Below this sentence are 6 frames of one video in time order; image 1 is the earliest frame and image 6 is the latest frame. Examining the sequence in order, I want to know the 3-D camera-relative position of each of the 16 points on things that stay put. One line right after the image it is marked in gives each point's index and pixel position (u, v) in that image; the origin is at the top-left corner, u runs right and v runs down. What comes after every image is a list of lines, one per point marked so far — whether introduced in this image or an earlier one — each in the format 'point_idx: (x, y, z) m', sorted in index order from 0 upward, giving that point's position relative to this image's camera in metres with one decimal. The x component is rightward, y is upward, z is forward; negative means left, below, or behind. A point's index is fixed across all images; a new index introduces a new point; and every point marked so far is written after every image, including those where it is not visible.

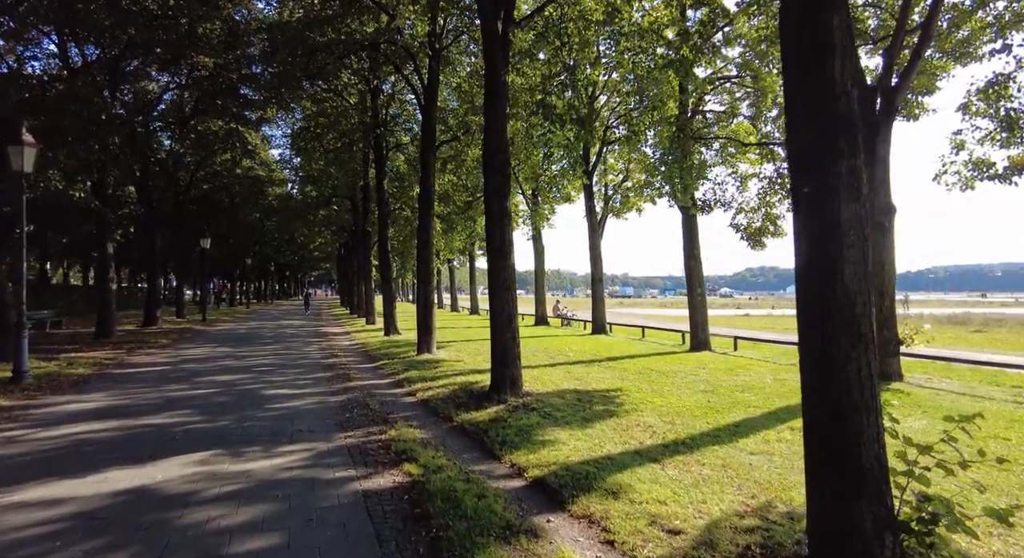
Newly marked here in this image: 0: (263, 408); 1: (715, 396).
0: (-3.8, -1.9, +7.8) m
1: (+3.4, -2.0, +8.8) m
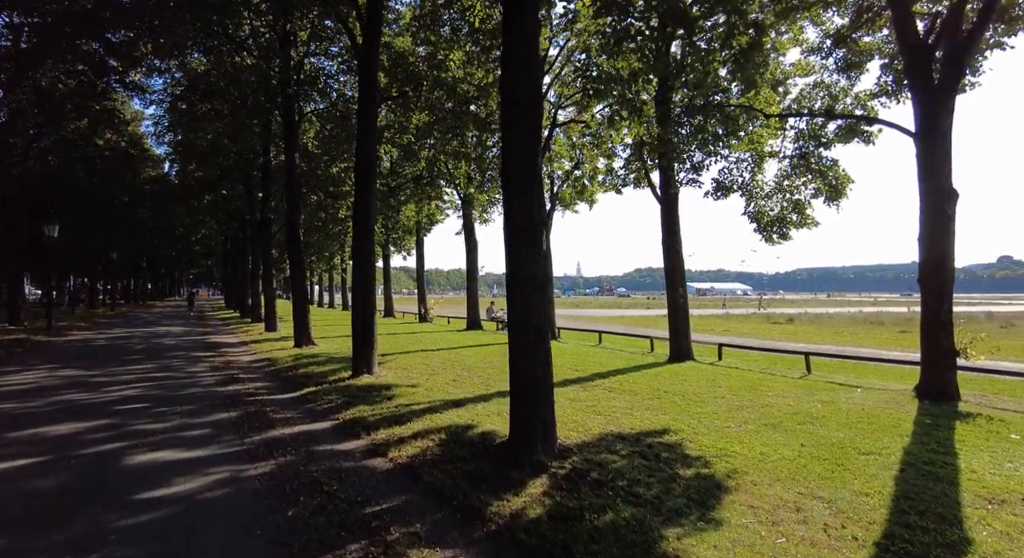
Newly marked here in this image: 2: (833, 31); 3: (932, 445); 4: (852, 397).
0: (-3.3, -1.9, +4.4) m
1: (+3.6, -2.0, +6.6) m
2: (+6.7, +5.2, +10.9) m
3: (+4.9, -1.9, +6.0) m
4: (+5.9, -2.1, +9.1) m
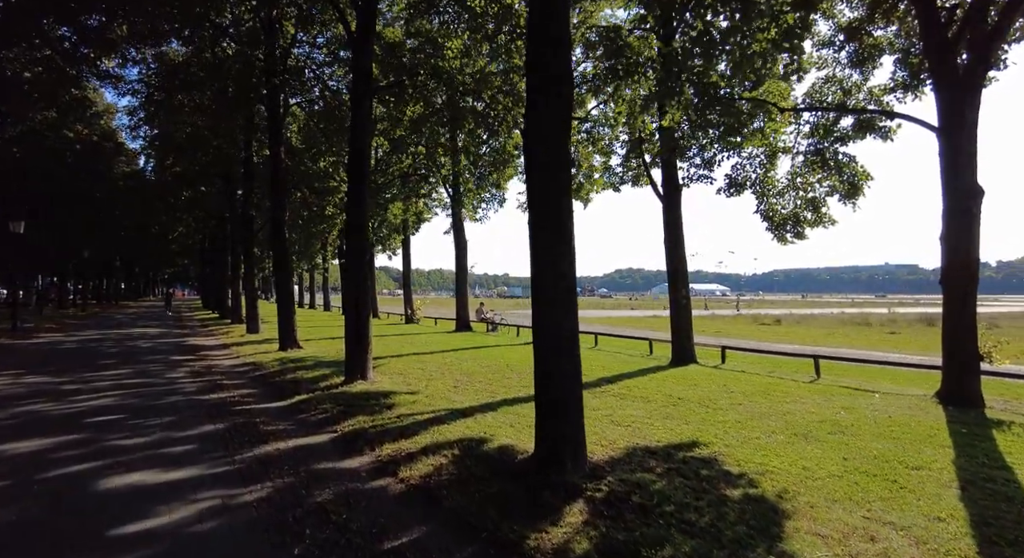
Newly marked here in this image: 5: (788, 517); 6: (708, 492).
0: (-3.0, -1.9, +3.8) m
1: (+3.8, -2.0, +6.2) m
2: (+6.8, +5.2, +10.6) m
3: (+5.1, -1.9, +5.7) m
4: (+6.1, -2.1, +8.8) m
5: (+2.2, -1.9, +4.1) m
6: (+1.7, -1.9, +4.6) m
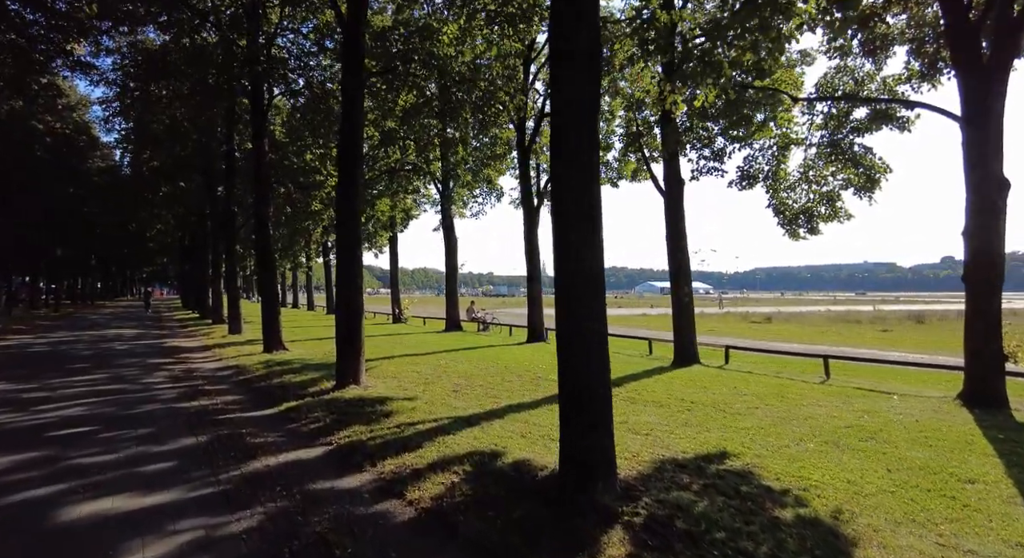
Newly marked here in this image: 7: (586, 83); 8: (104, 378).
0: (-2.8, -1.9, +3.2) m
1: (+3.9, -2.0, +5.8) m
2: (+6.8, +5.2, +10.2) m
3: (+5.2, -1.9, +5.3) m
4: (+6.1, -2.0, +8.4) m
5: (+2.4, -1.8, +3.7) m
6: (+1.9, -1.8, +4.1) m
7: (+0.6, +1.6, +4.4) m
8: (-8.8, -2.1, +11.3) m
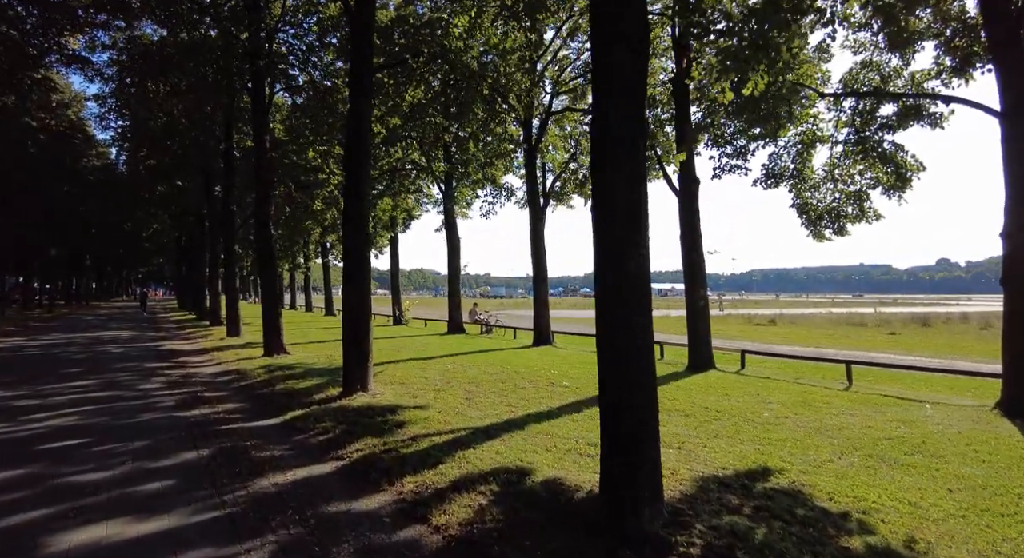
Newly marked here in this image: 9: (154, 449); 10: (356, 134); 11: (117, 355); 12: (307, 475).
0: (-2.5, -1.9, +2.8) m
1: (+4.2, -2.0, +5.4) m
2: (+7.1, +5.1, +9.9) m
3: (+5.5, -1.9, +4.9) m
4: (+6.4, -2.1, +8.1) m
5: (+2.7, -1.9, +3.3) m
6: (+2.2, -1.9, +3.7) m
7: (+0.9, +1.6, +4.0) m
8: (-8.6, -2.2, +10.8) m
9: (-4.2, -2.0, +6.2) m
10: (-3.1, +2.9, +10.3) m
11: (-12.4, -2.4, +16.4) m
12: (-2.1, -2.0, +5.4) m
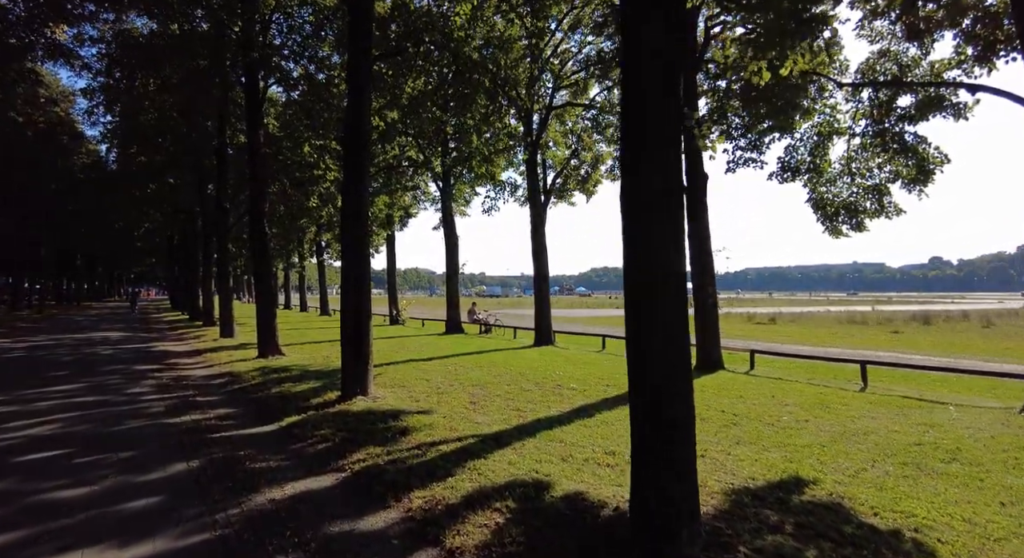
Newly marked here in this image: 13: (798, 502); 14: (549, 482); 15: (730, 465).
0: (-2.3, -1.9, +2.4) m
1: (+4.4, -2.0, +5.1) m
2: (+7.2, +5.2, +9.6) m
3: (+5.7, -1.9, +4.6) m
4: (+6.5, -2.0, +7.8) m
5: (+2.9, -1.9, +2.9) m
6: (+2.4, -1.8, +3.3) m
7: (+1.1, +1.6, +3.6) m
8: (-8.5, -2.2, +10.4) m
9: (-4.1, -2.0, +5.8) m
10: (-3.0, +2.9, +9.9) m
11: (-12.4, -2.4, +15.9) m
12: (-2.0, -2.0, +5.0) m
13: (+2.5, -1.9, +4.5) m
14: (+0.3, -1.9, +4.8) m
15: (+2.3, -1.9, +5.6) m
